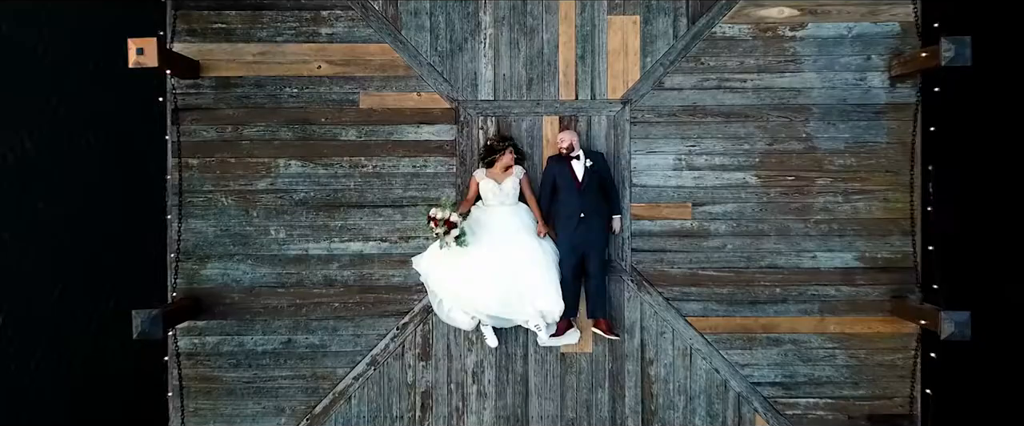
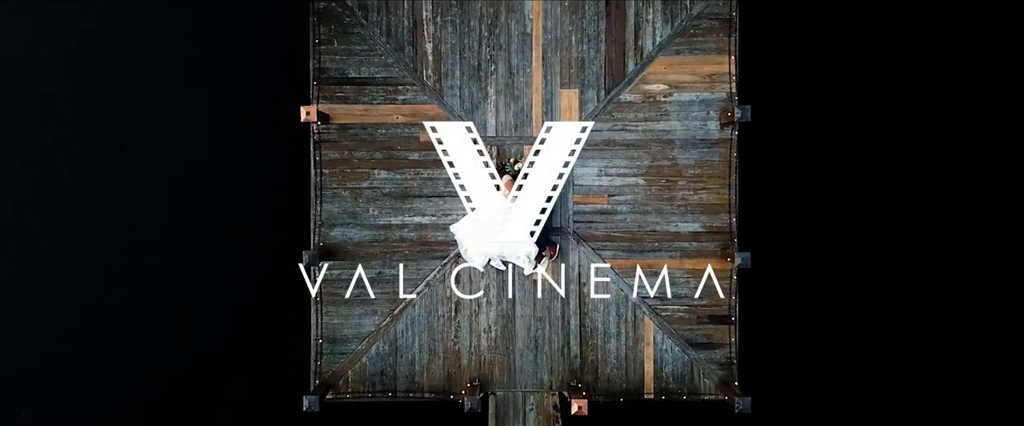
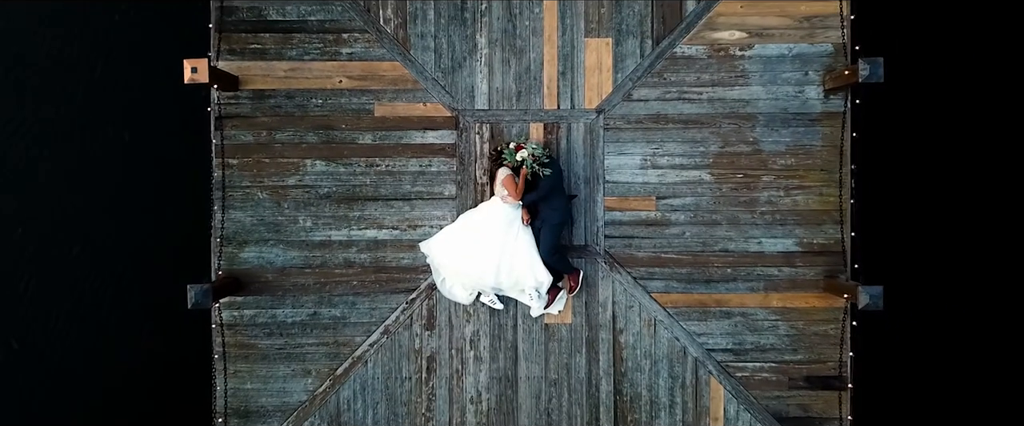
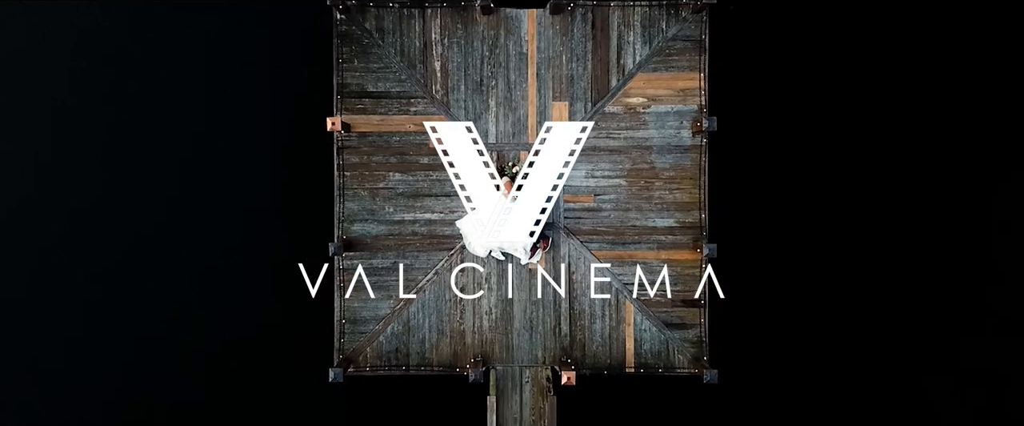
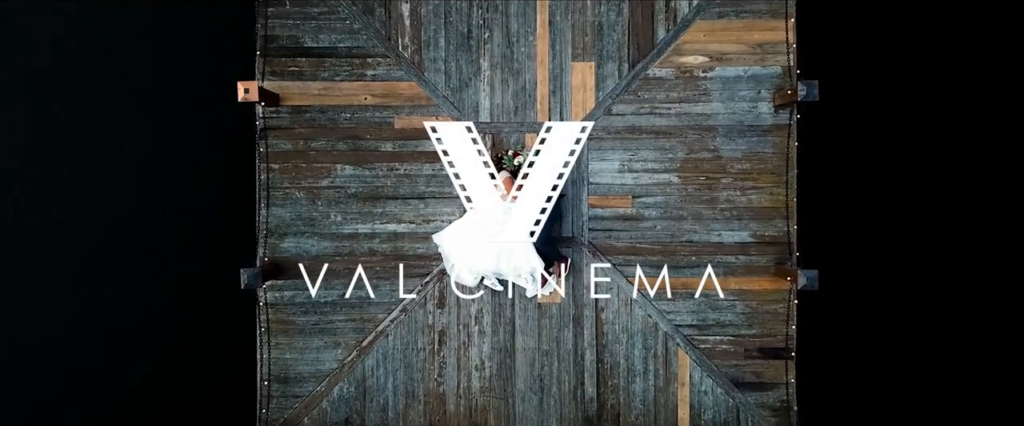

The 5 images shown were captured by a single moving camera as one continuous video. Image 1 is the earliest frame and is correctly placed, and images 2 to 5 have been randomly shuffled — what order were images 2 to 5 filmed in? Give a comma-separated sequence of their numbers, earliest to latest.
3, 5, 2, 4
